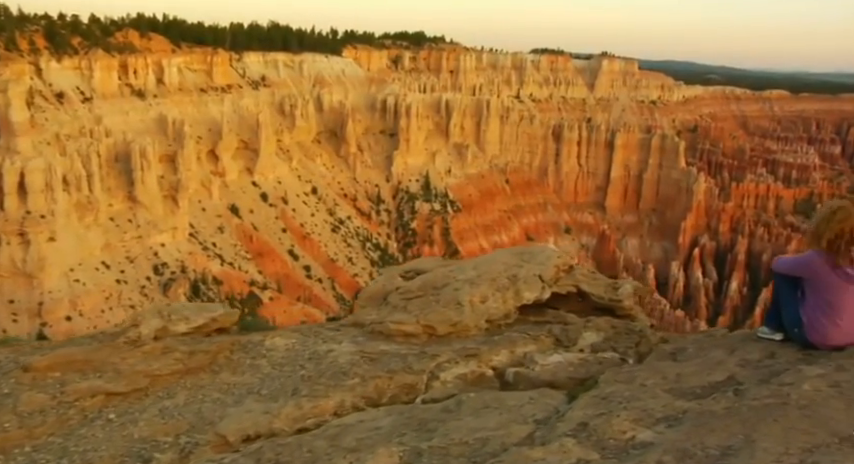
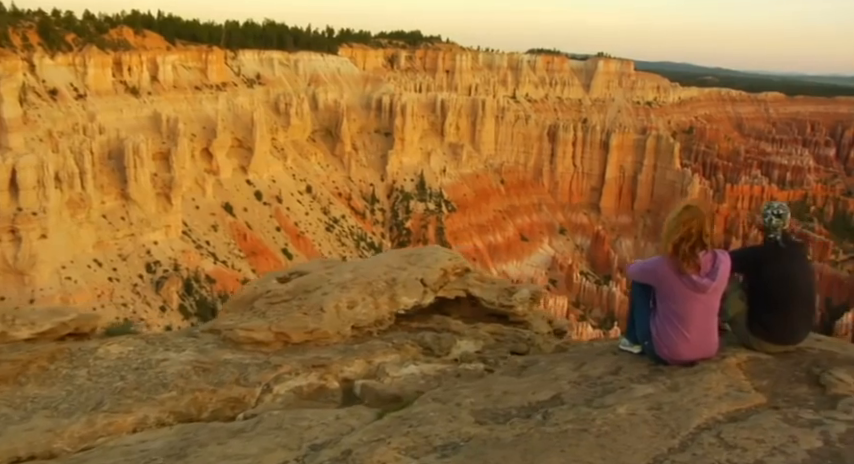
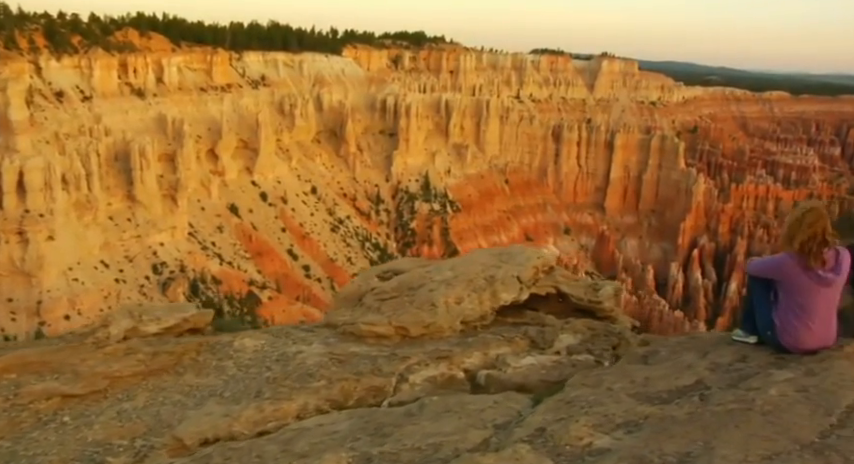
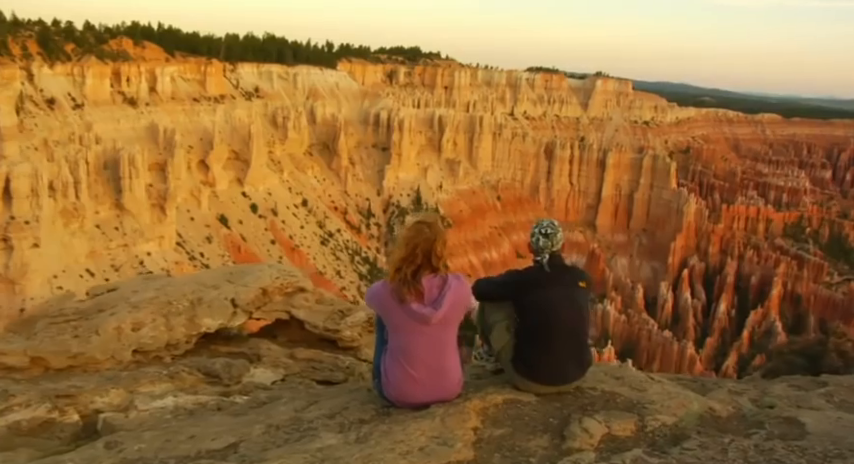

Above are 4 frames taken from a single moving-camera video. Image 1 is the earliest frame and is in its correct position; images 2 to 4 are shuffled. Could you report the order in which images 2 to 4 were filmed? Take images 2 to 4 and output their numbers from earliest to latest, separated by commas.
3, 2, 4
